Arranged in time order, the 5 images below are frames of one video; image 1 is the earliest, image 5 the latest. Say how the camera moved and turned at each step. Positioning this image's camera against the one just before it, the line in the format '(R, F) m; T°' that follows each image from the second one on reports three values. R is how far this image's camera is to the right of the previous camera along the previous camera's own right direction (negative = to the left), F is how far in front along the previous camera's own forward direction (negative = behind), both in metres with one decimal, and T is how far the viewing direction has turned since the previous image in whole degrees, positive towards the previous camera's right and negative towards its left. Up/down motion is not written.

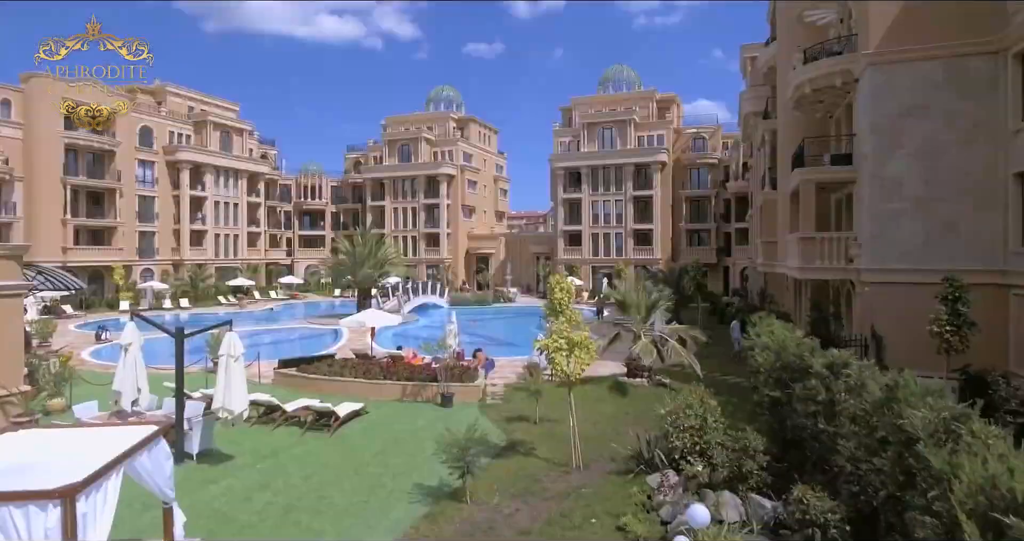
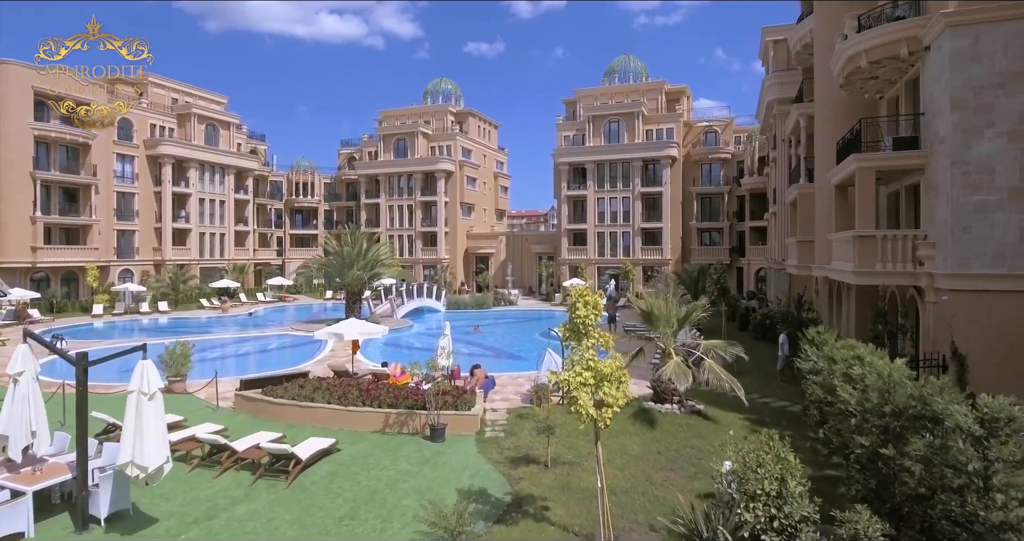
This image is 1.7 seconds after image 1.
(-0.1, +2.7) m; 0°
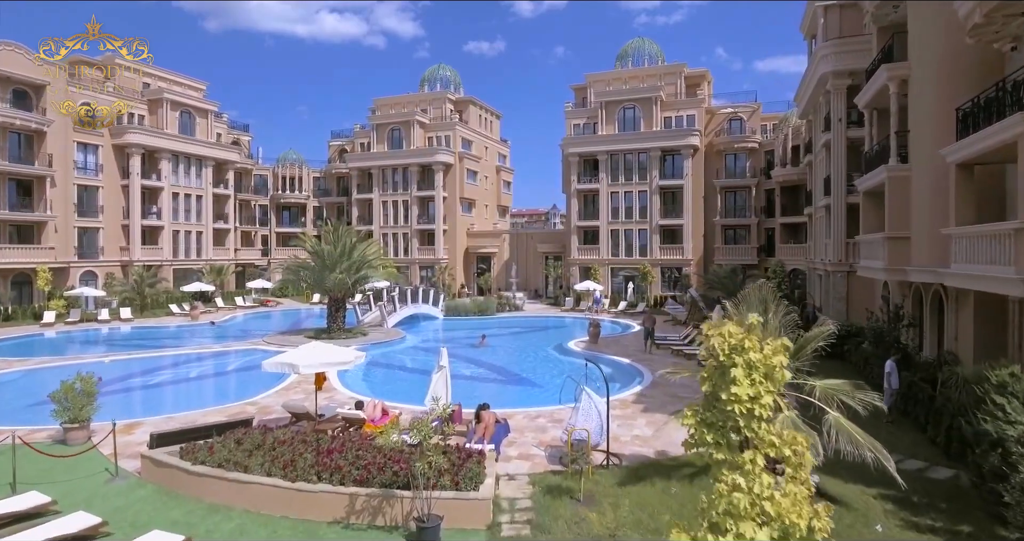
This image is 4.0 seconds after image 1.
(-0.4, +4.4) m; 0°
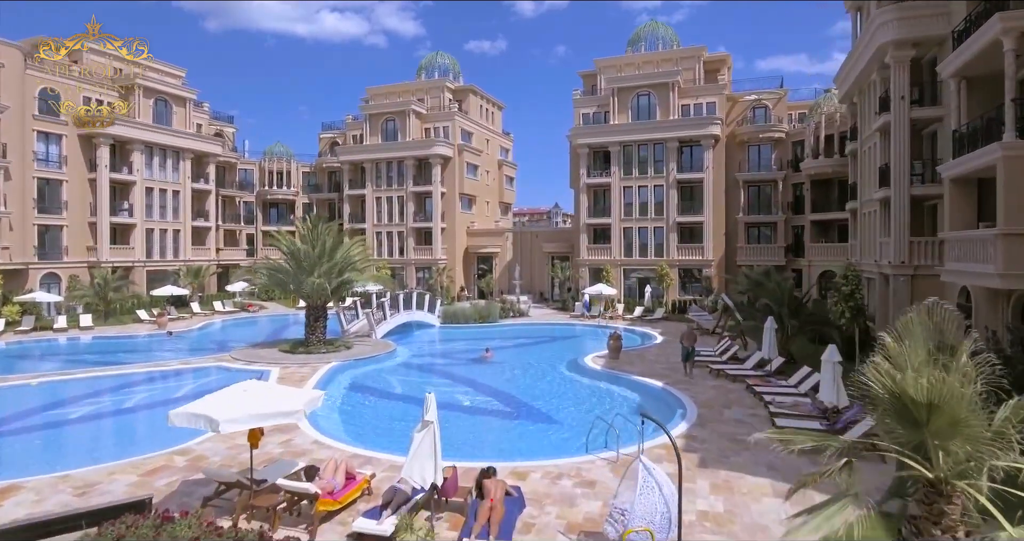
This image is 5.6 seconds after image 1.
(-0.2, +3.6) m; 0°
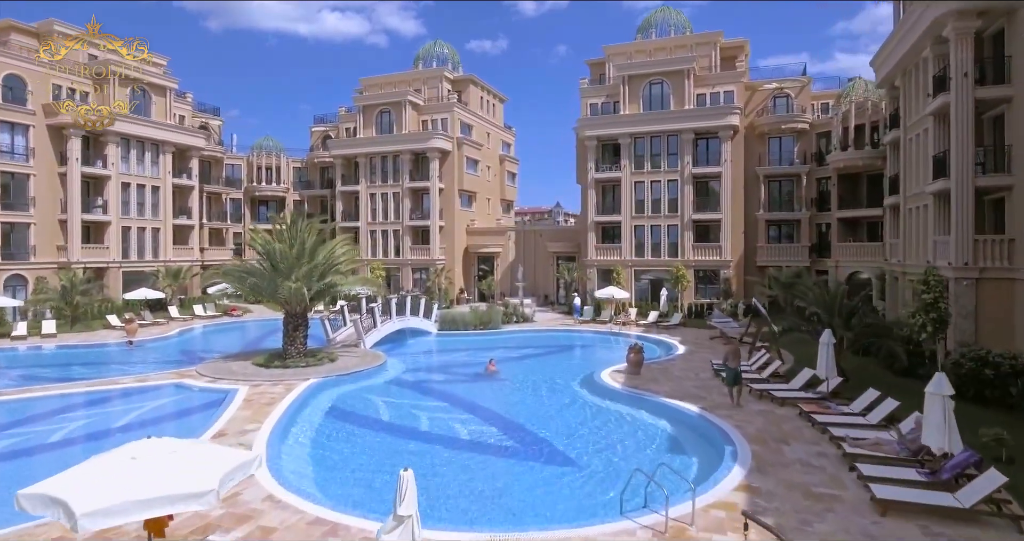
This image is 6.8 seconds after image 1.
(-0.2, +2.7) m; 0°
